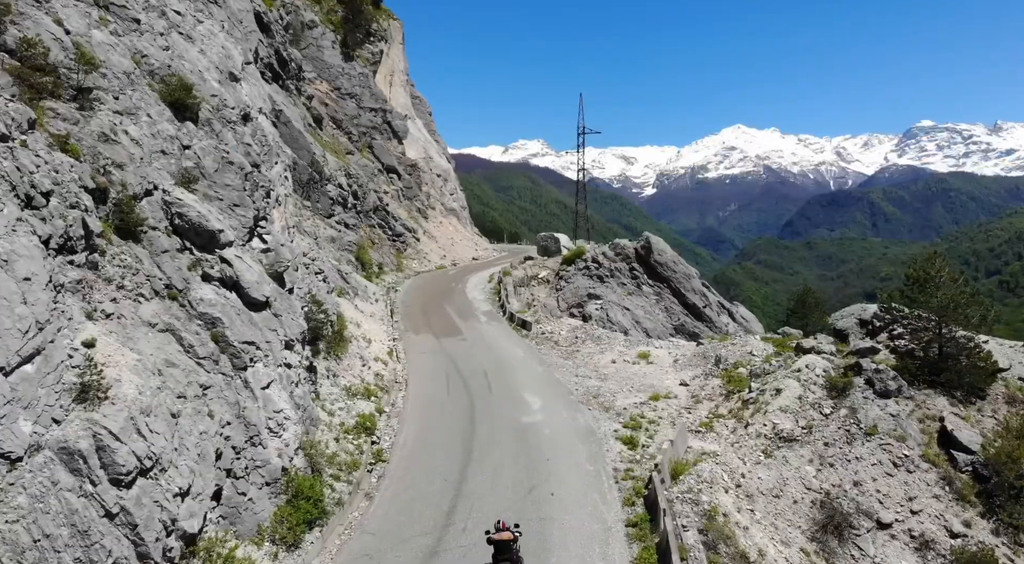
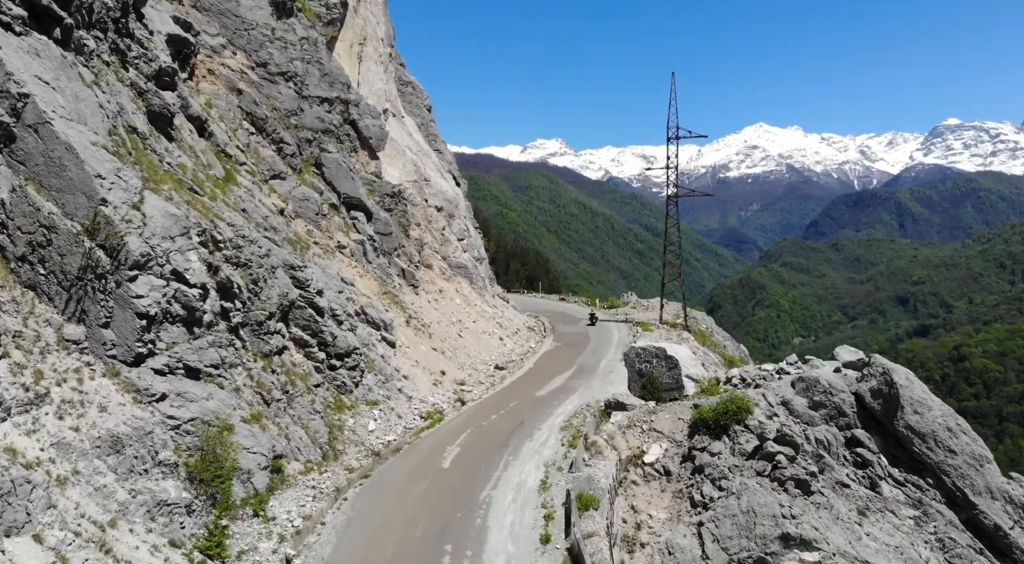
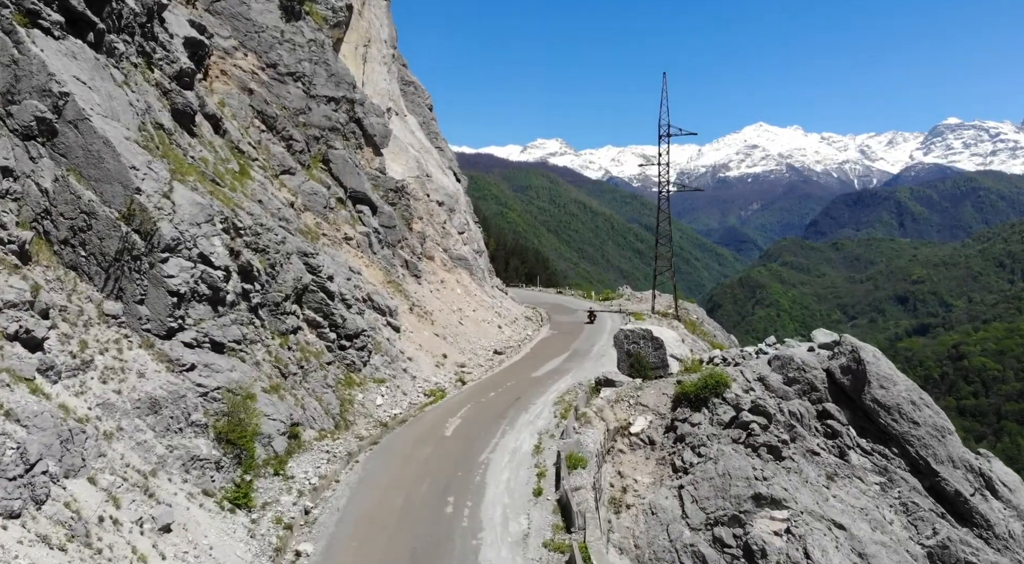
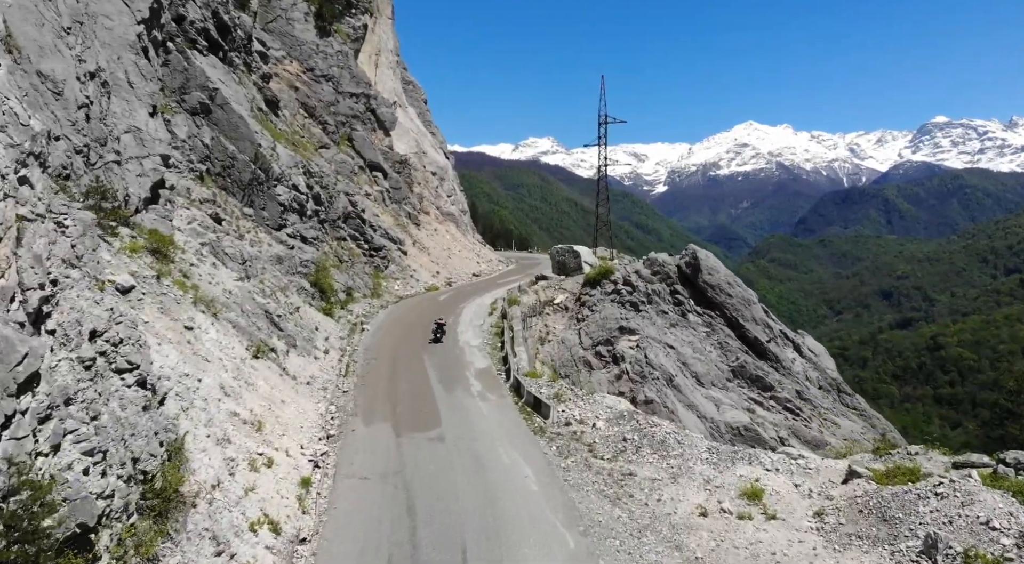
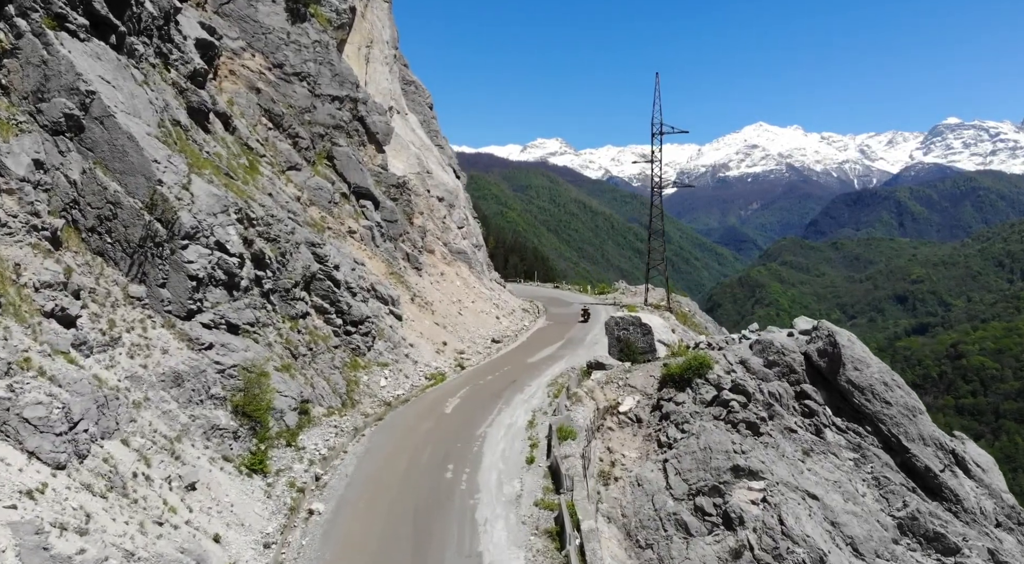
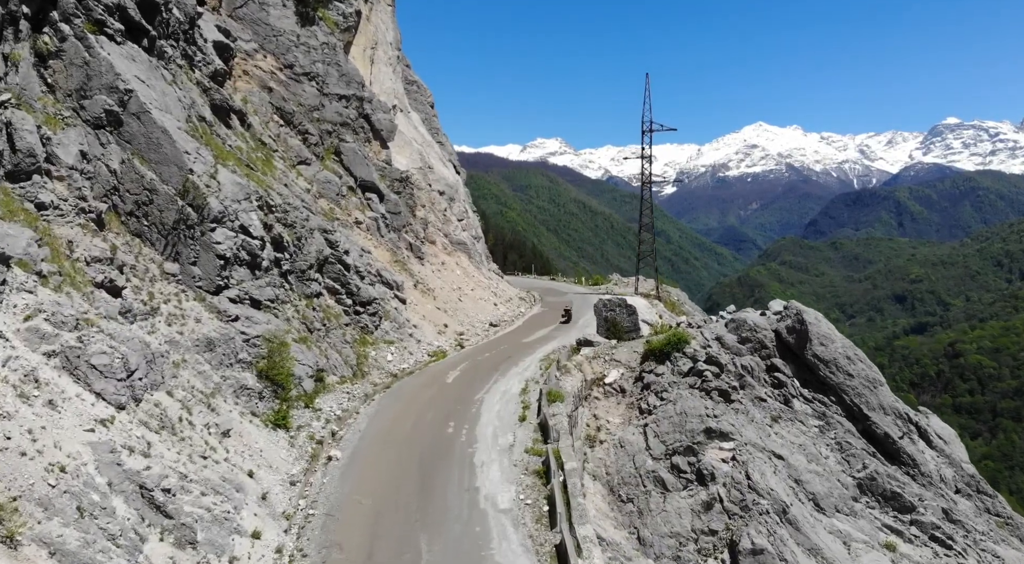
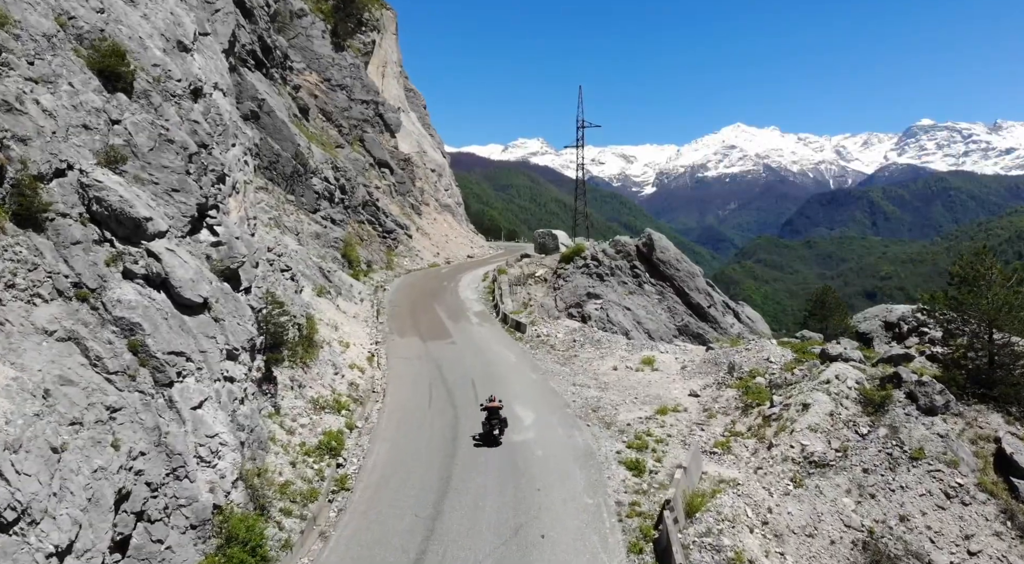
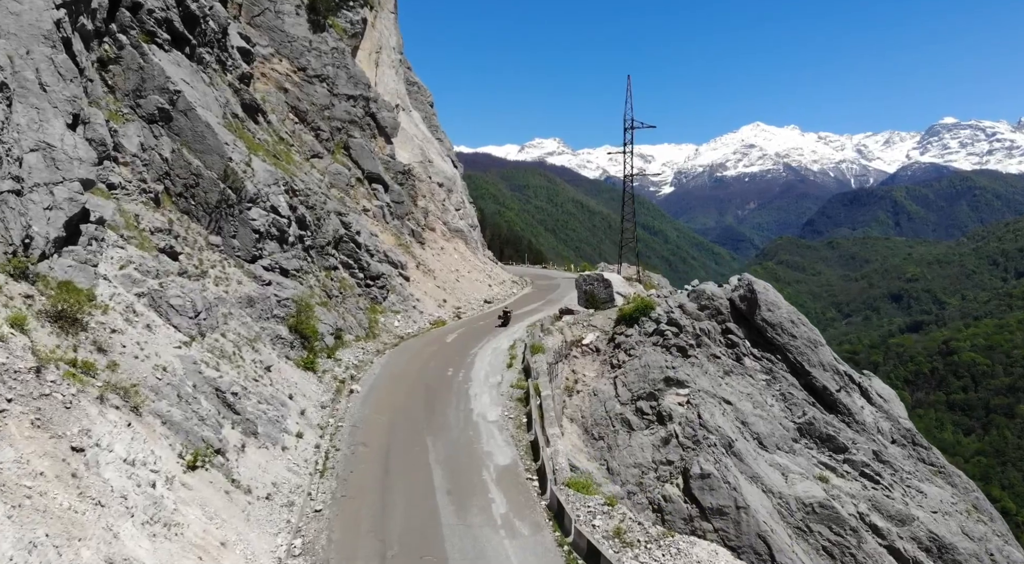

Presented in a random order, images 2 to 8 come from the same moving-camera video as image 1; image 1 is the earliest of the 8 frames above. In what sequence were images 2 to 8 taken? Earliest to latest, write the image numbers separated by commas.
7, 4, 8, 6, 5, 3, 2
